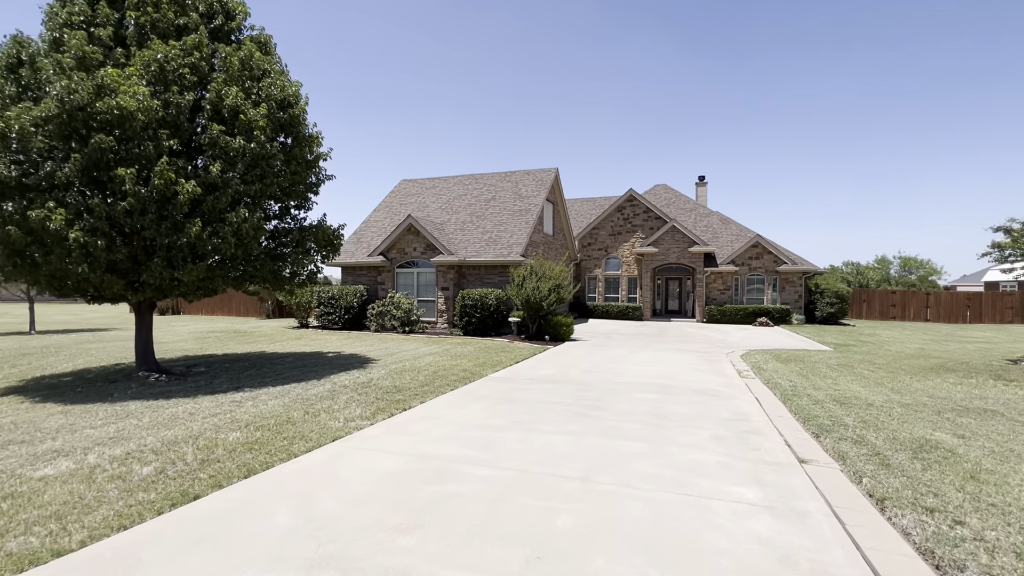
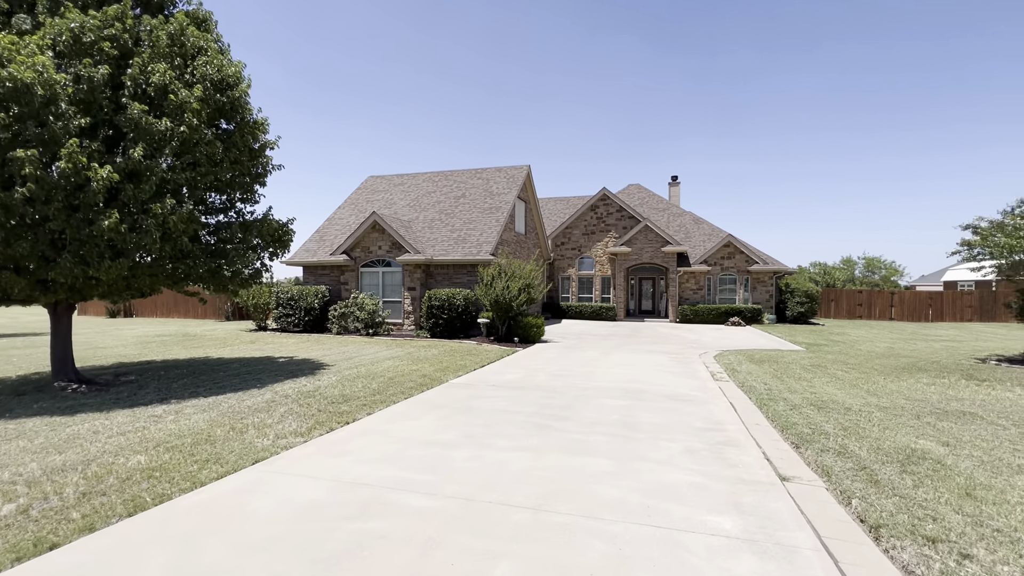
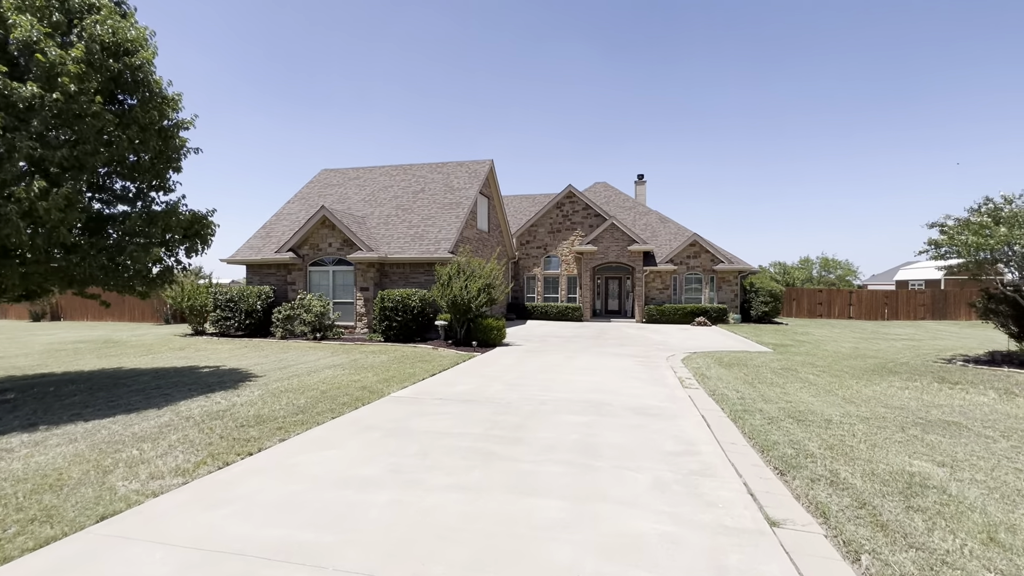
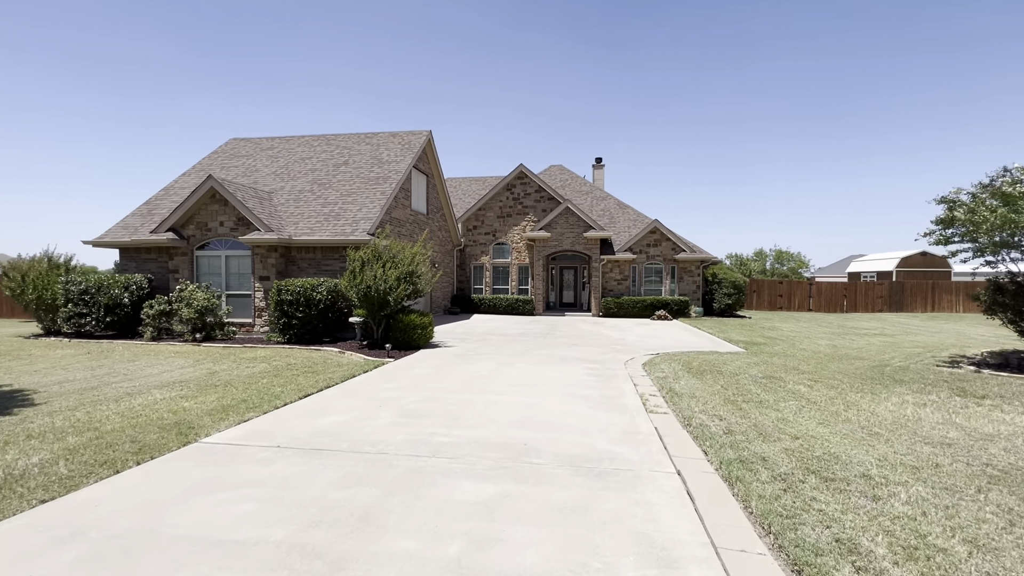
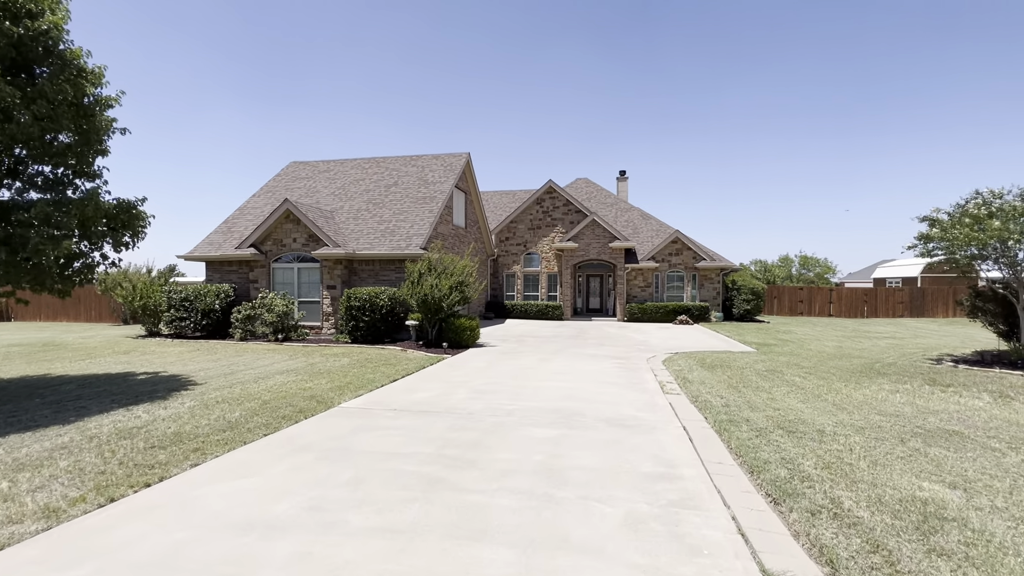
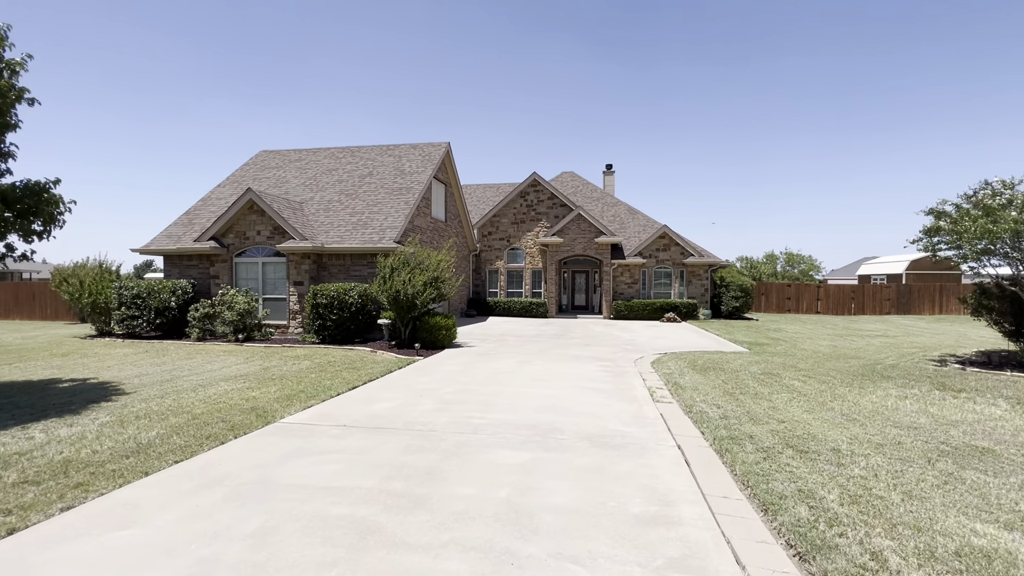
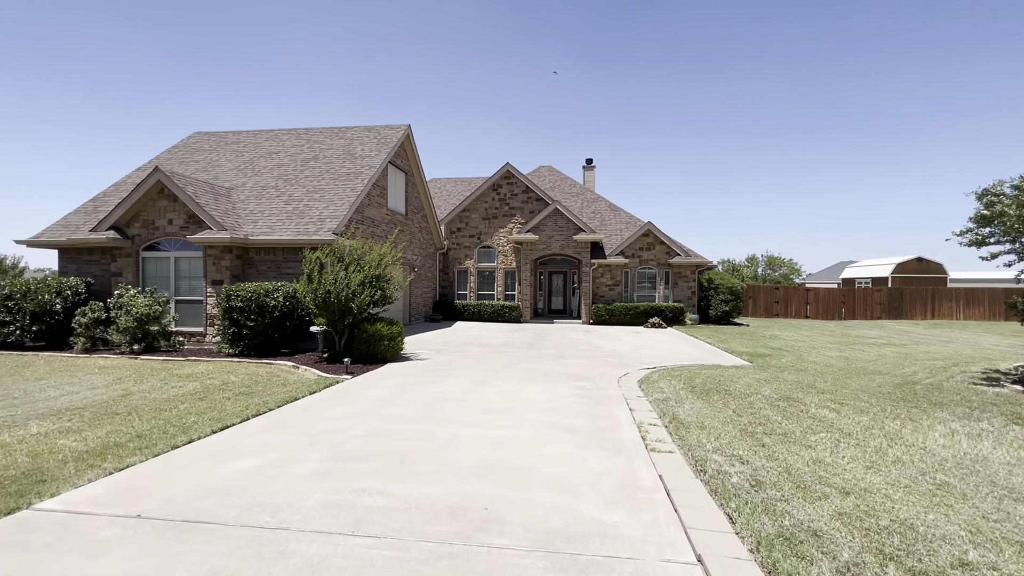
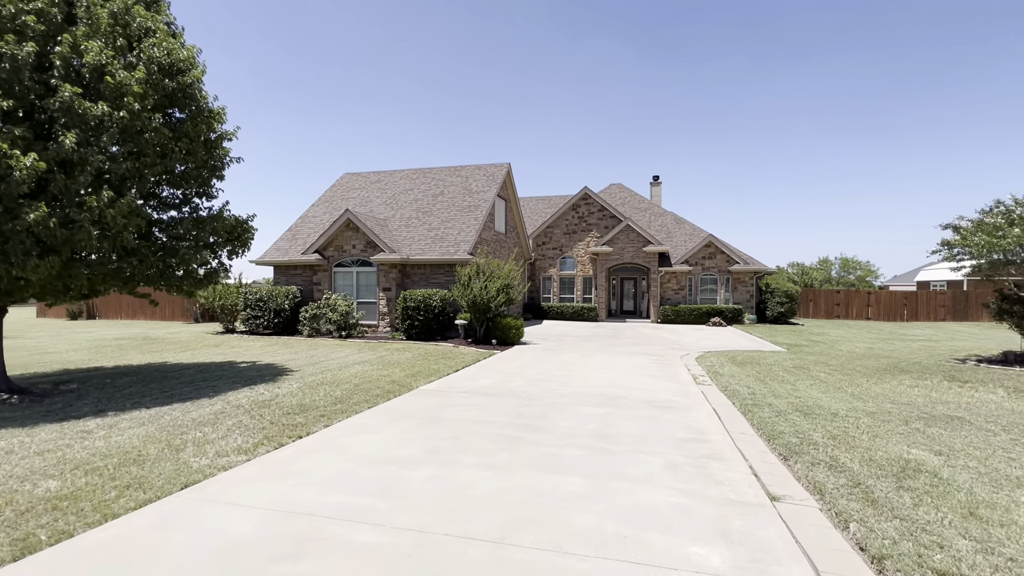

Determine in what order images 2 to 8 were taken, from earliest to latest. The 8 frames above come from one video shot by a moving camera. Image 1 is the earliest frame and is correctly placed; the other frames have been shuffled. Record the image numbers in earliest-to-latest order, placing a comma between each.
2, 8, 3, 5, 6, 4, 7
